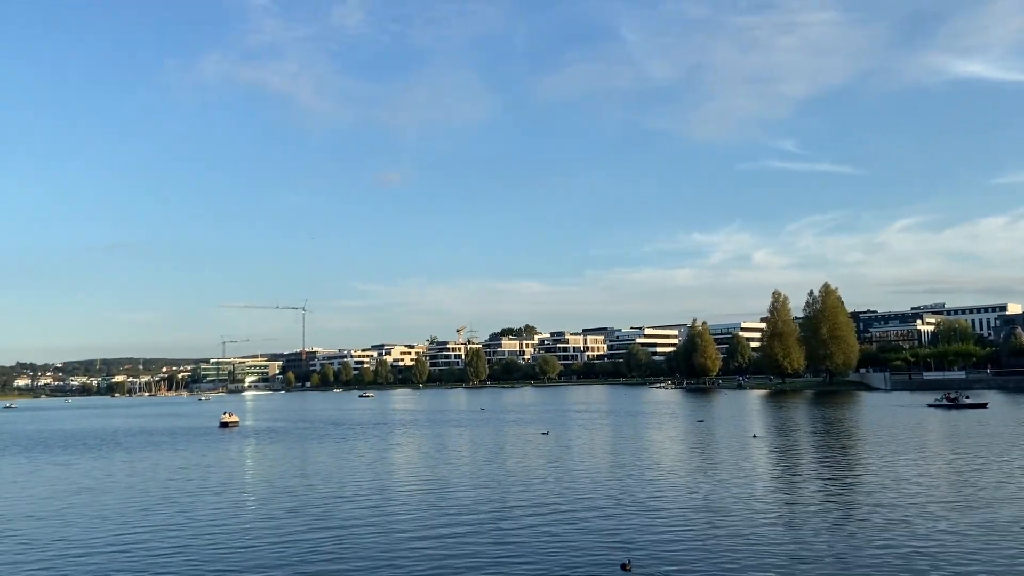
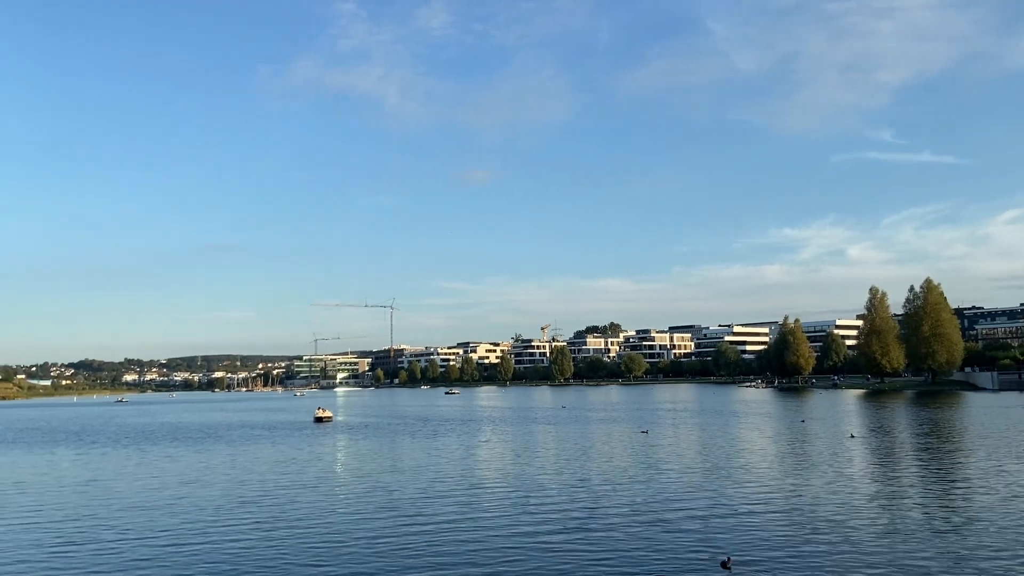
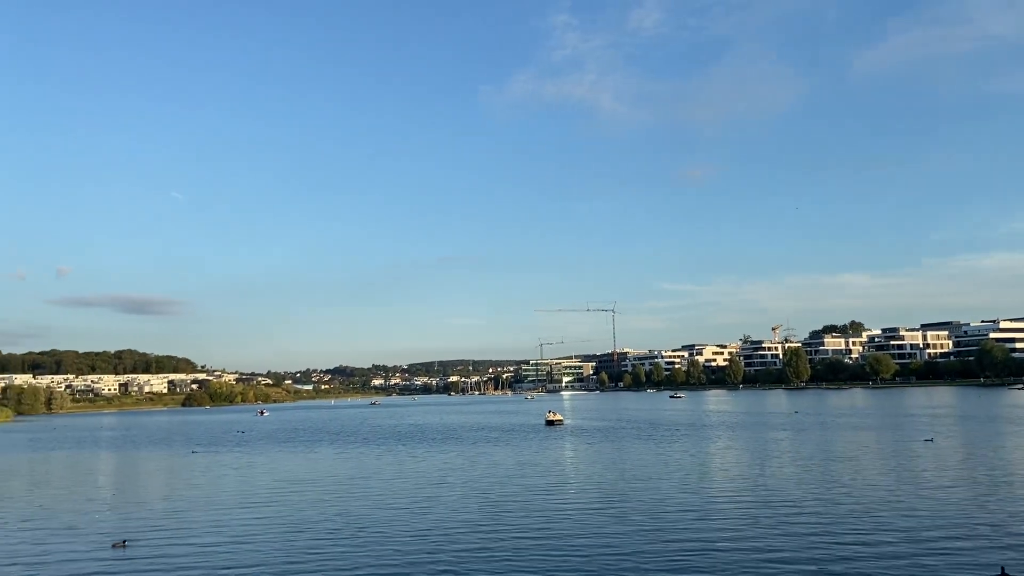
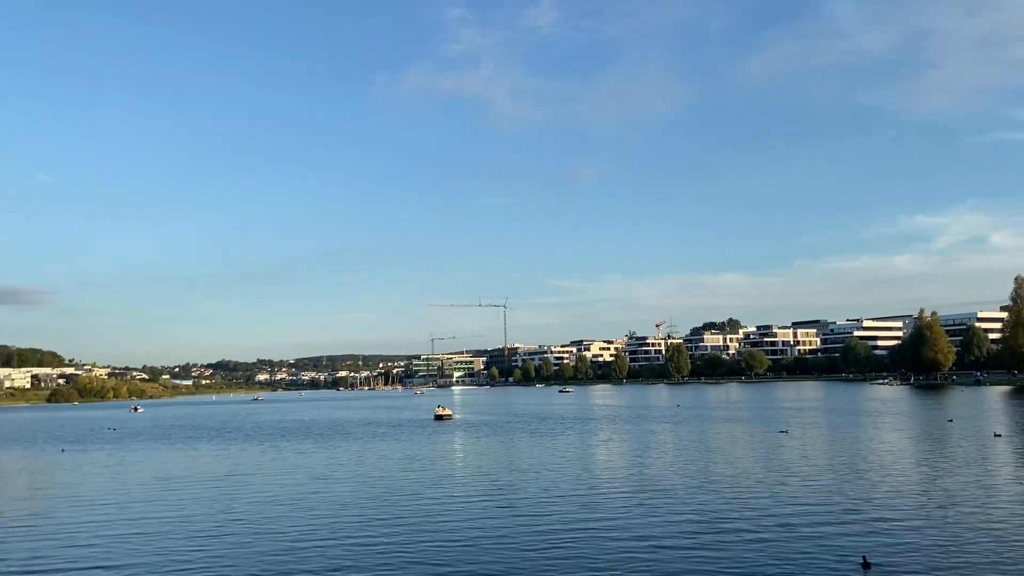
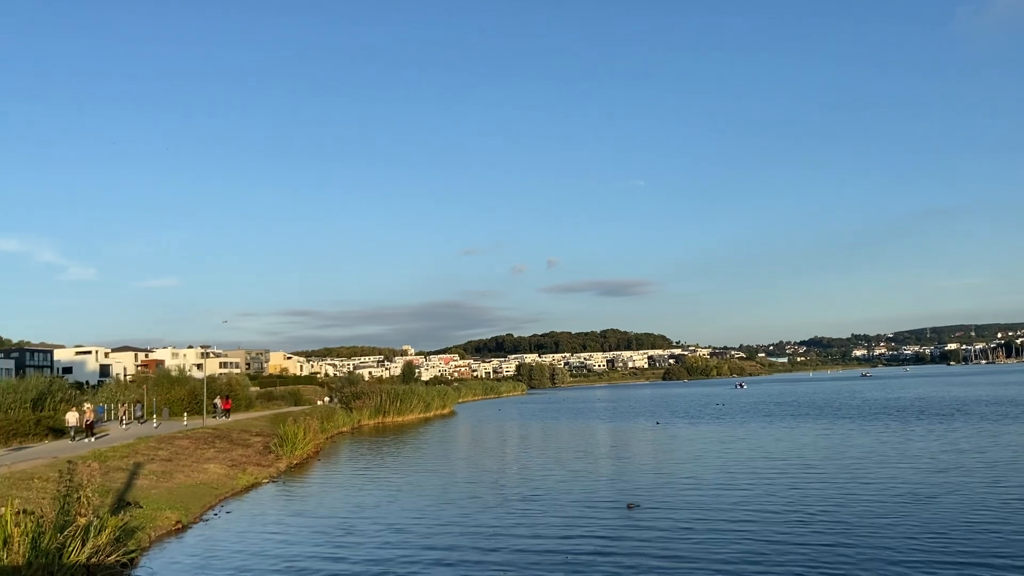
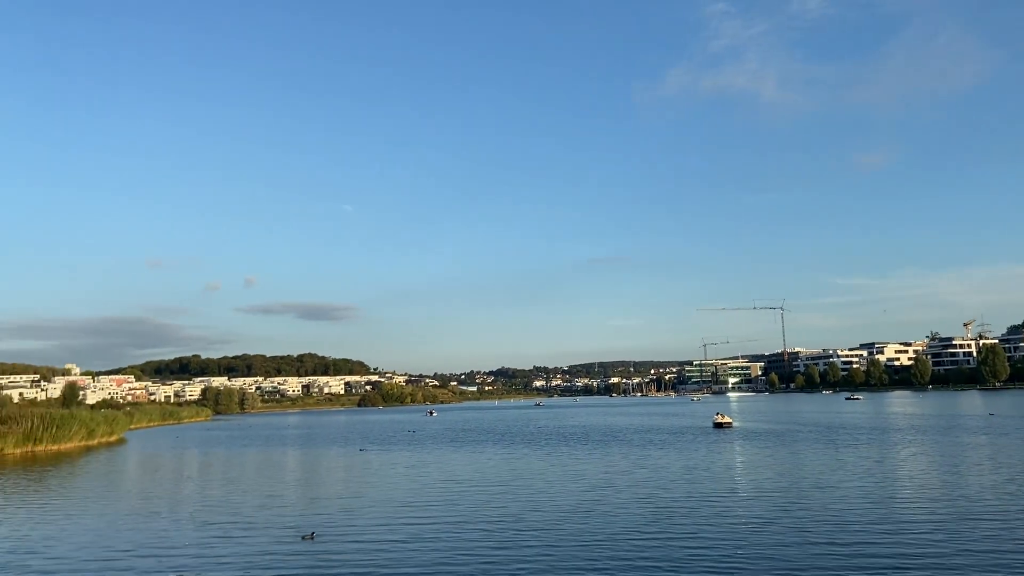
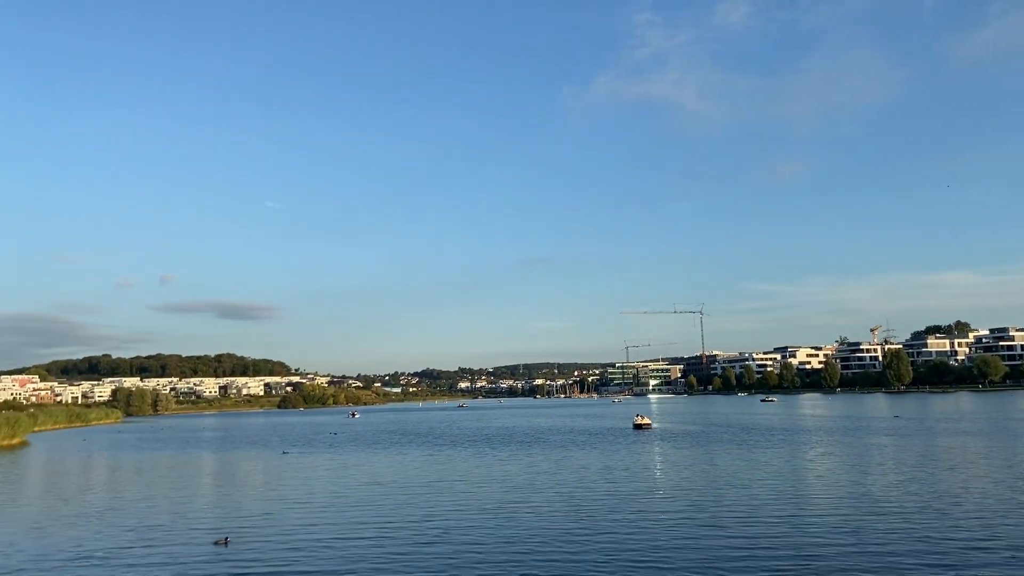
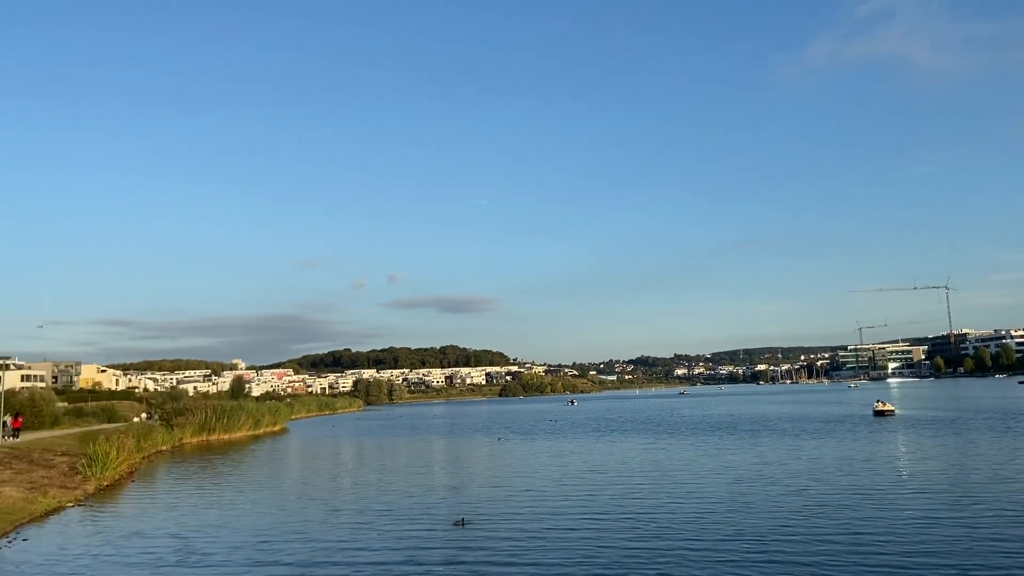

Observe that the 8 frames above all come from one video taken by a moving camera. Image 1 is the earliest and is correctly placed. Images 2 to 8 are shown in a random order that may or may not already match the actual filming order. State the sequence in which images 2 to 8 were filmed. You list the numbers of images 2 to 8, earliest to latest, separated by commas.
2, 4, 3, 7, 6, 8, 5
